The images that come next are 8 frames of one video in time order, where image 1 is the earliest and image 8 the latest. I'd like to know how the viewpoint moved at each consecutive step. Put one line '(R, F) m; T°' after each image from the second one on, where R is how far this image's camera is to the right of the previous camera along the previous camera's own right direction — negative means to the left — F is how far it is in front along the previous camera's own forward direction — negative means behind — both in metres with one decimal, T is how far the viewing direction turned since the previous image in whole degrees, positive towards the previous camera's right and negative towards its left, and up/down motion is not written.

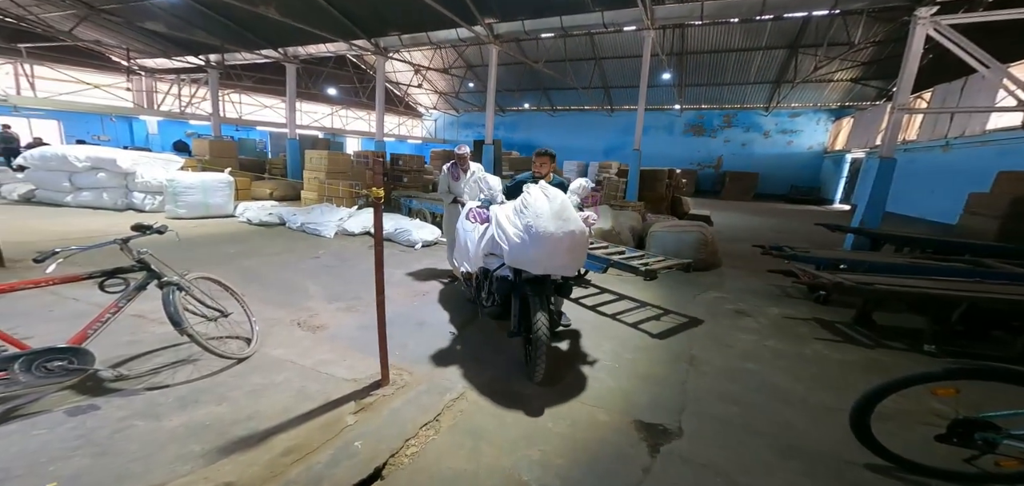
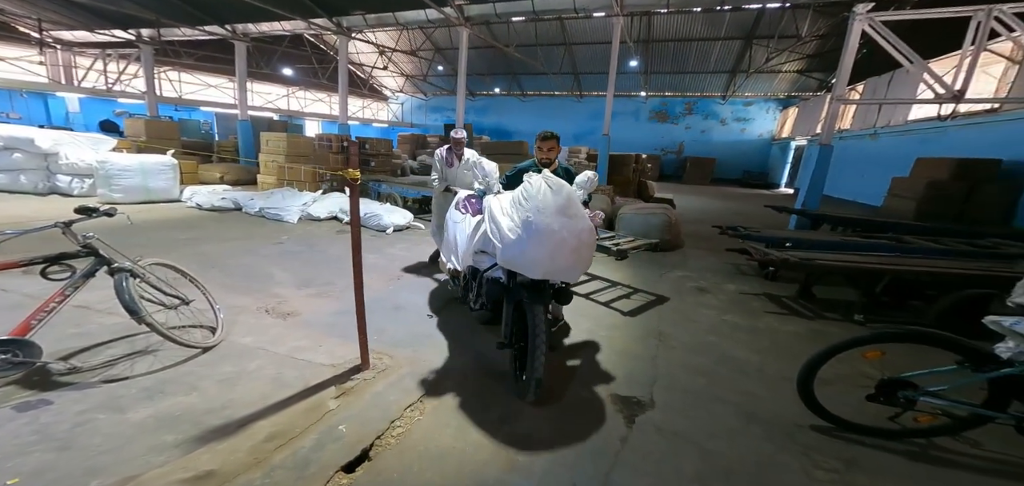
(-0.1, 0.0) m; +5°
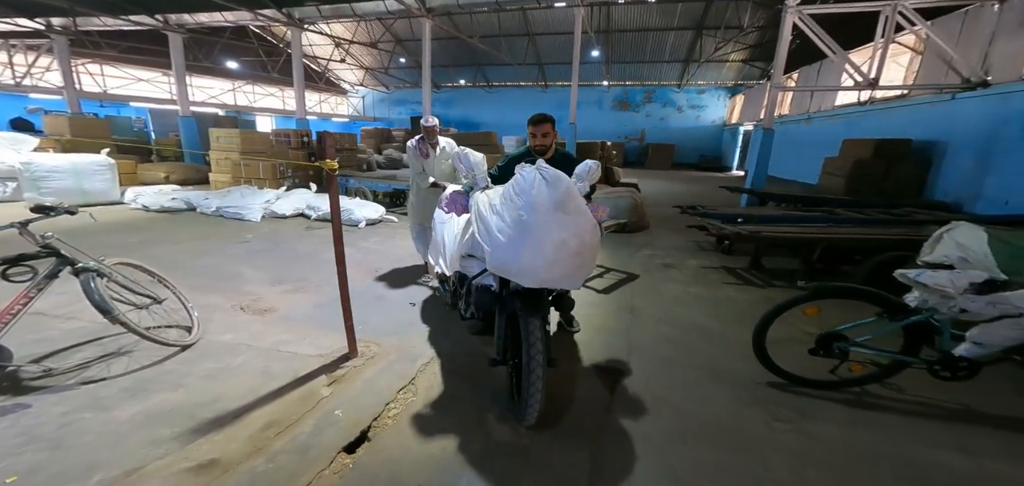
(-0.1, -0.1) m; +5°
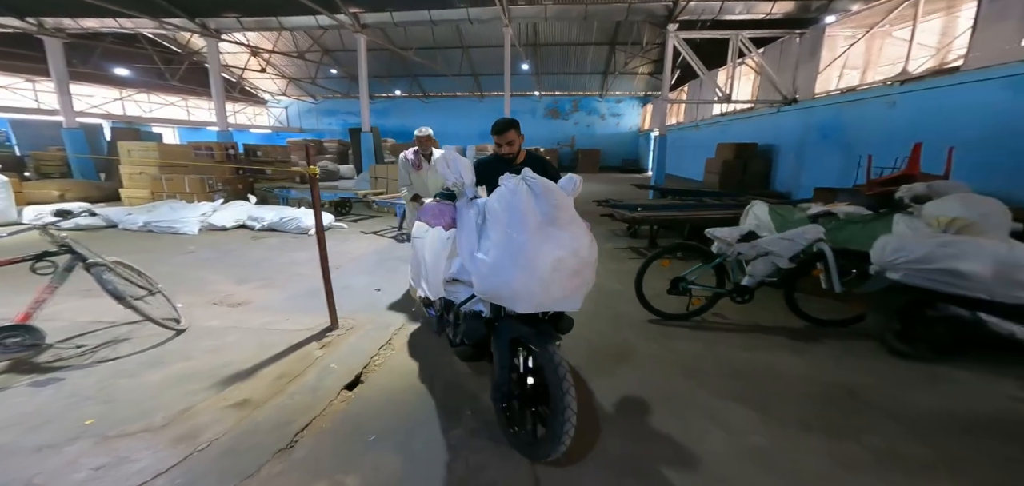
(-0.1, -0.6) m; +10°
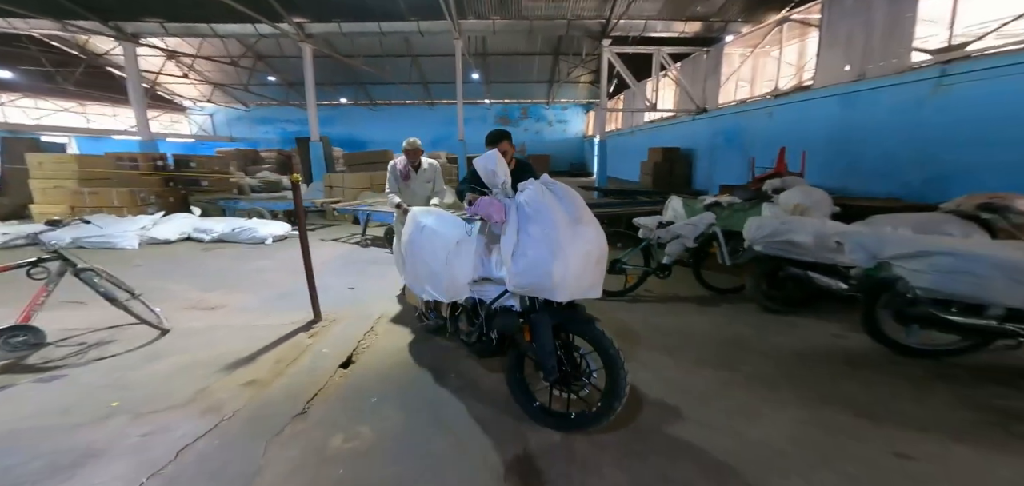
(-0.2, -0.4) m; +8°
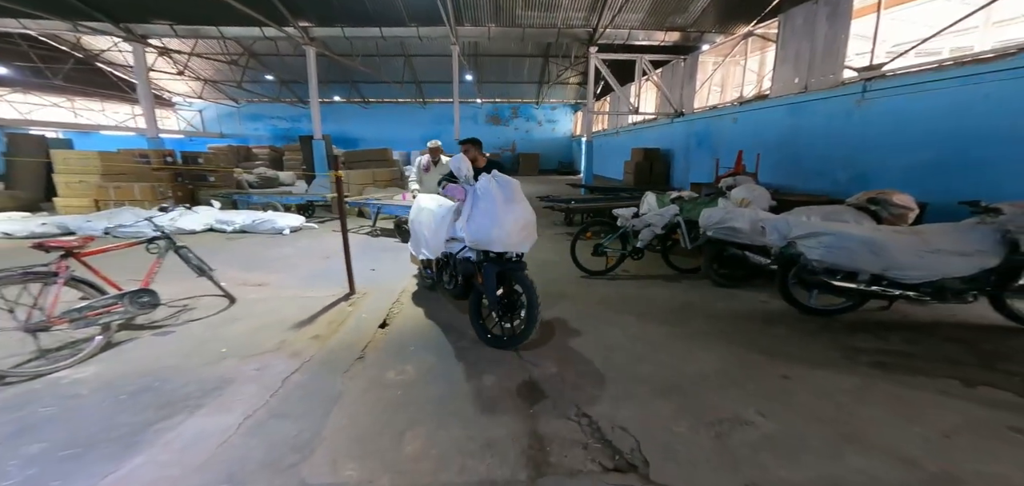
(-0.1, -0.6) m; +2°
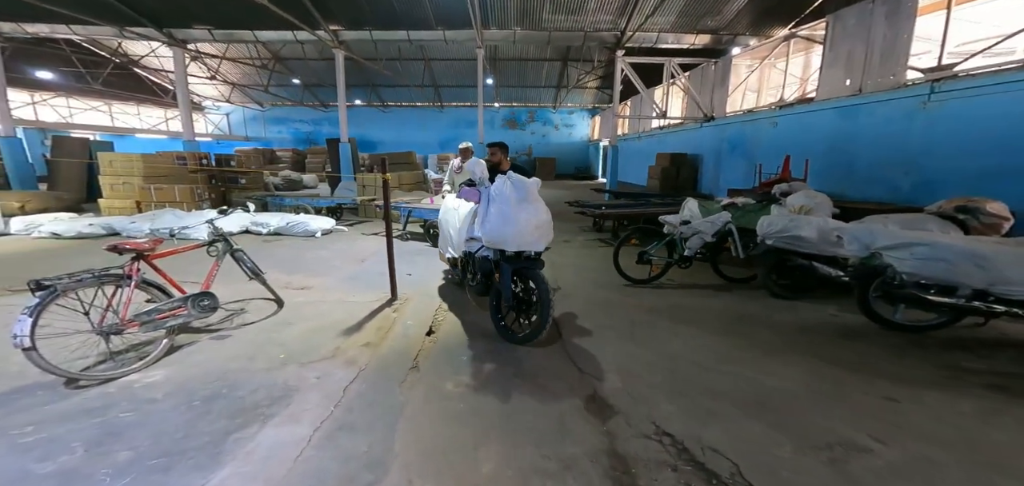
(-0.3, +0.1) m; -2°
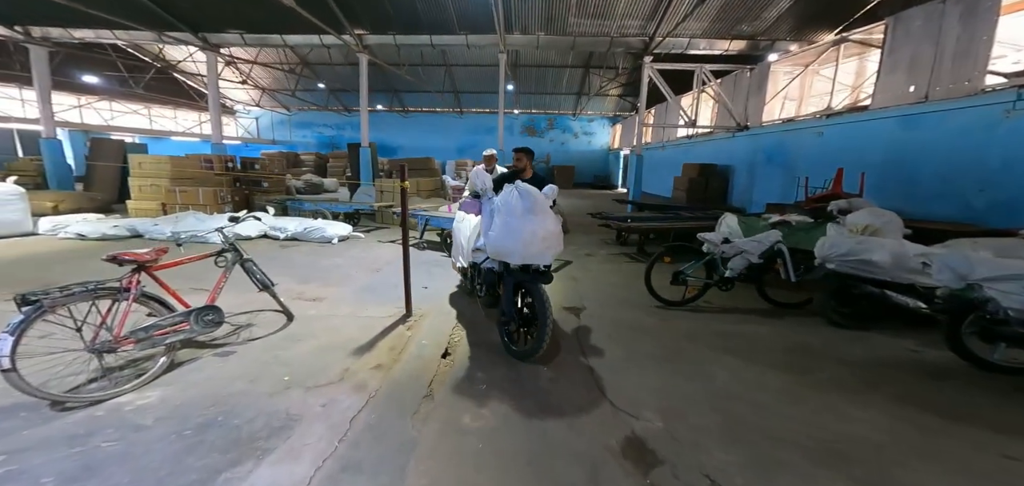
(-0.1, +0.2) m; -3°
